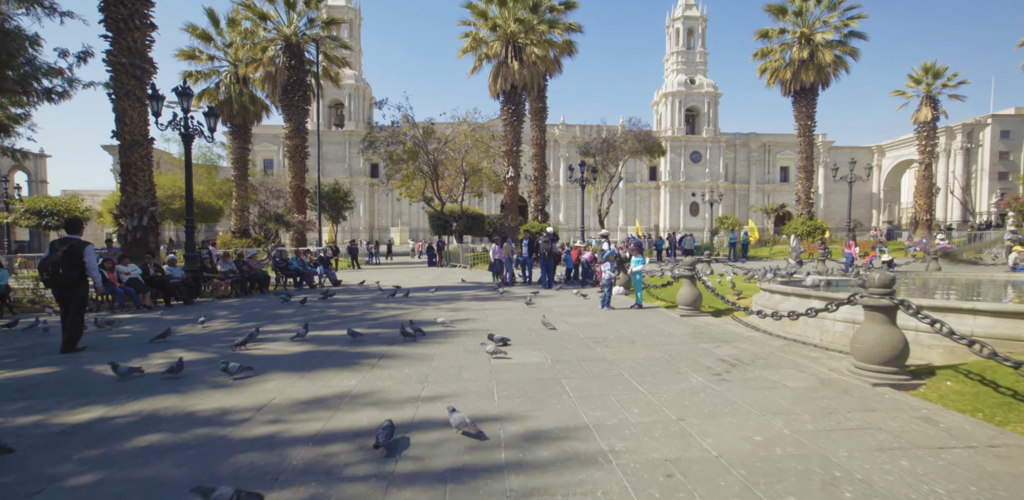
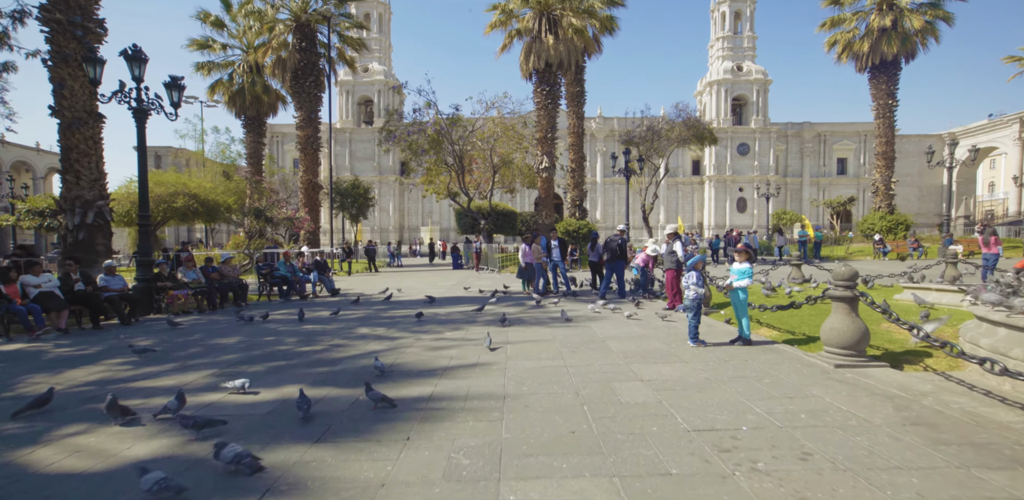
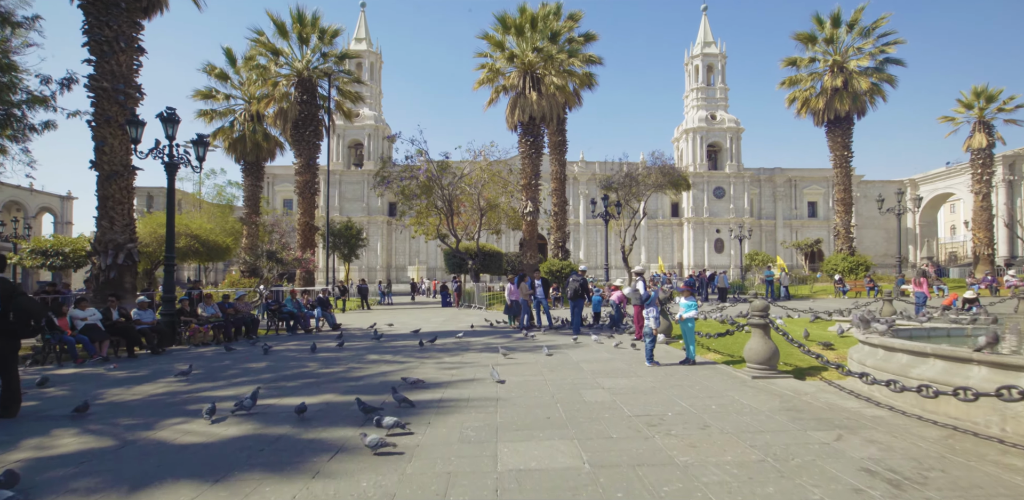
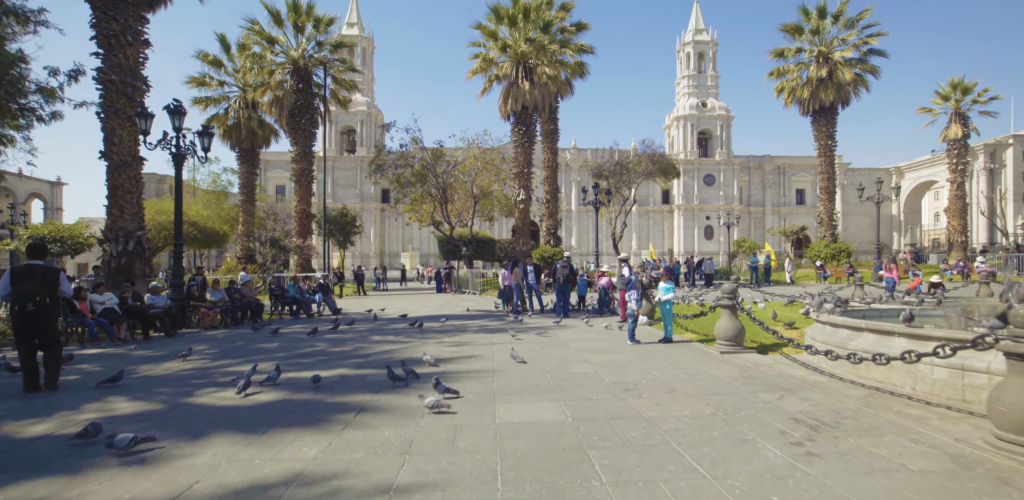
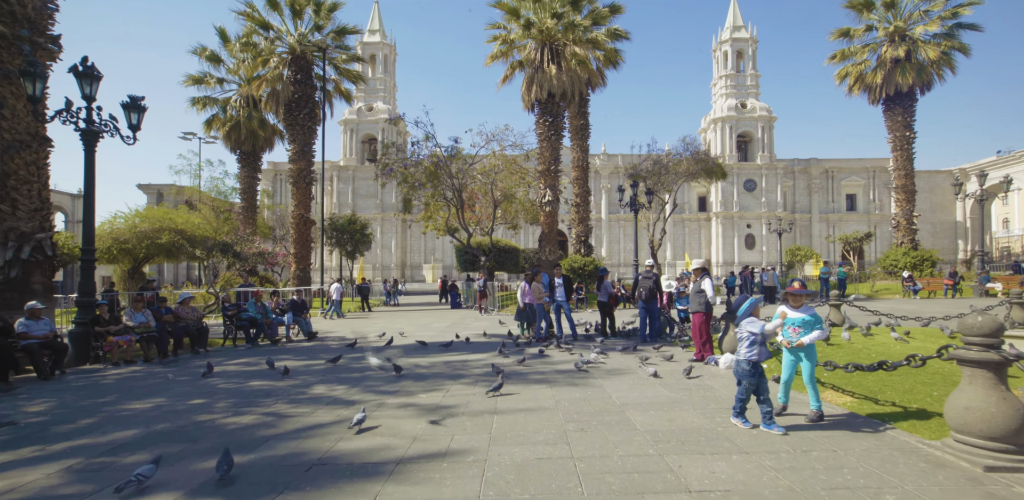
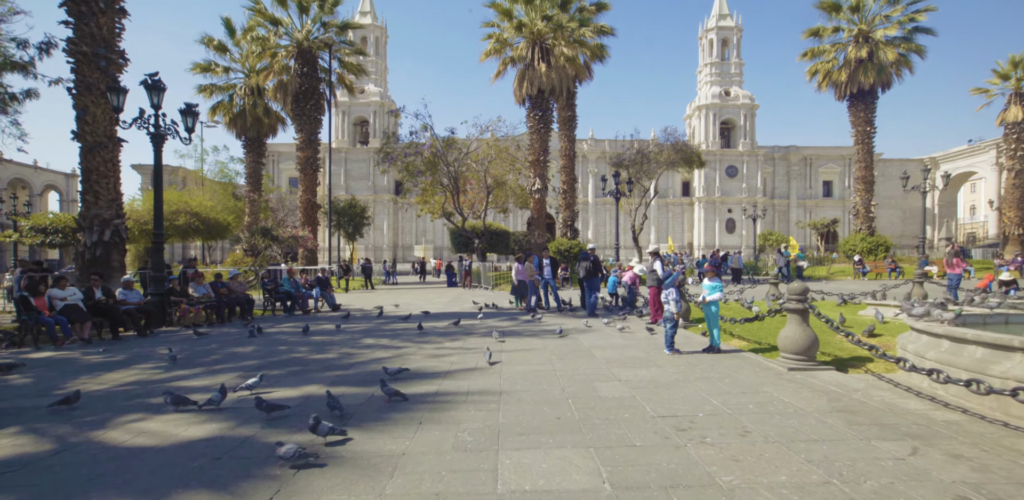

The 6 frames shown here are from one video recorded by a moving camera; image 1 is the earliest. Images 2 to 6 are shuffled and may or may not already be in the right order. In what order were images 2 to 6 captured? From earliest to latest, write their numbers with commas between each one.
4, 3, 6, 2, 5
